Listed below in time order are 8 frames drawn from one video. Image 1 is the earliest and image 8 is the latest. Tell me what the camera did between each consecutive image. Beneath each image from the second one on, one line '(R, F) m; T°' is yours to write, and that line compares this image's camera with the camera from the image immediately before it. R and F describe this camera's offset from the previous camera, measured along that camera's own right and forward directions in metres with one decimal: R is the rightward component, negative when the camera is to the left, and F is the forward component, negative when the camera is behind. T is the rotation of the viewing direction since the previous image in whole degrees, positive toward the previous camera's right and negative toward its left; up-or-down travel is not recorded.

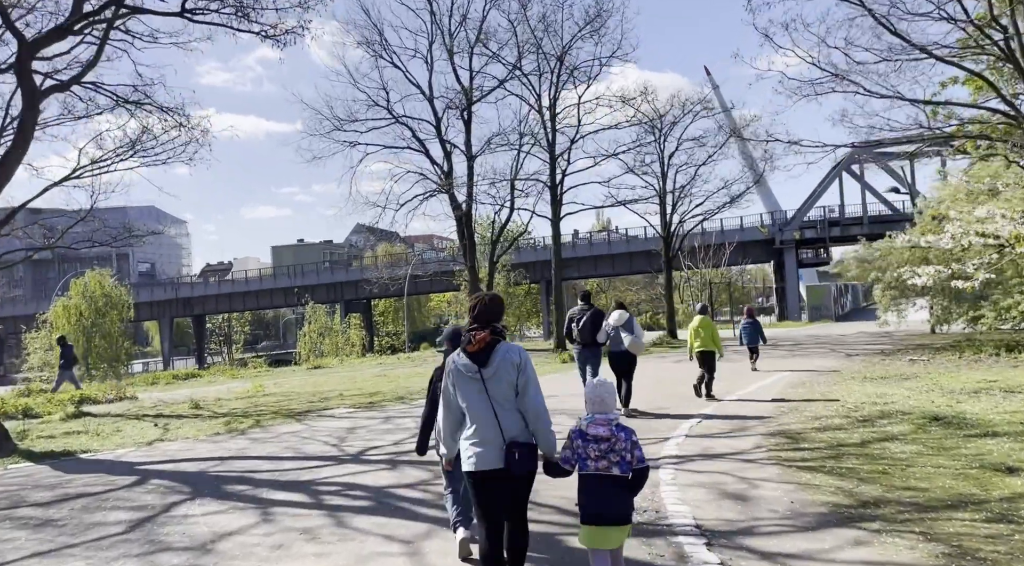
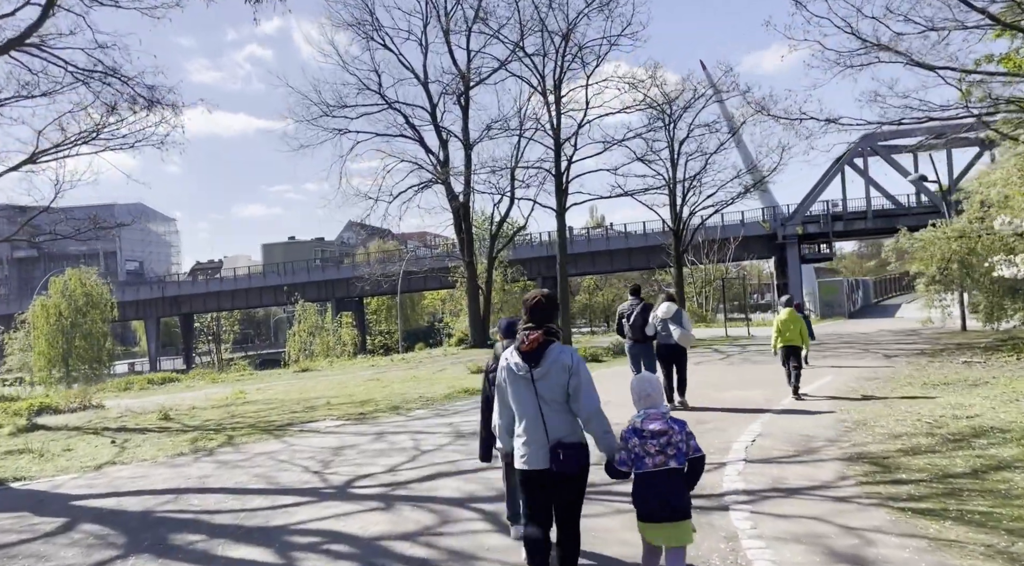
(-0.2, +2.0) m; 0°
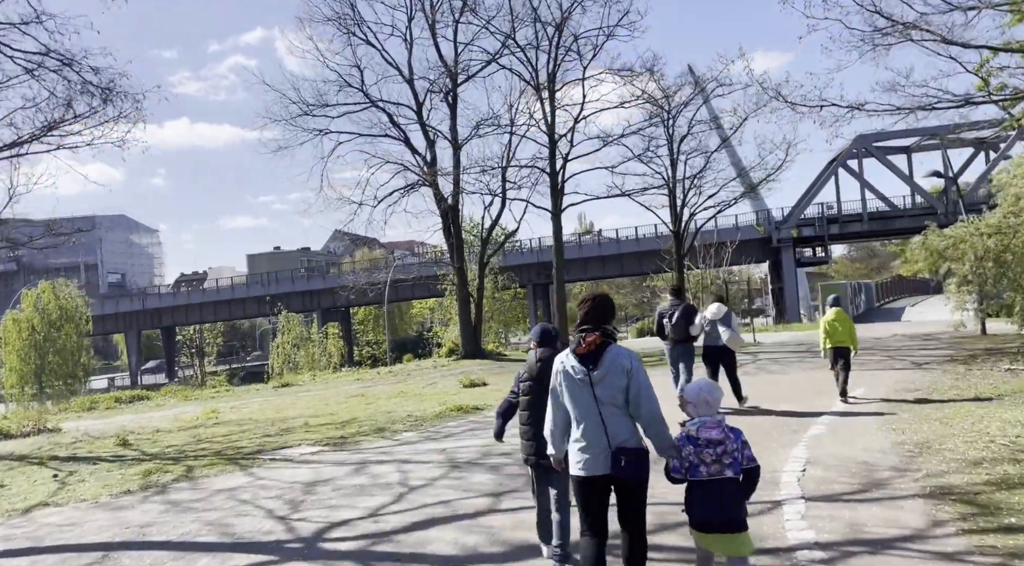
(-0.1, +1.6) m; +1°
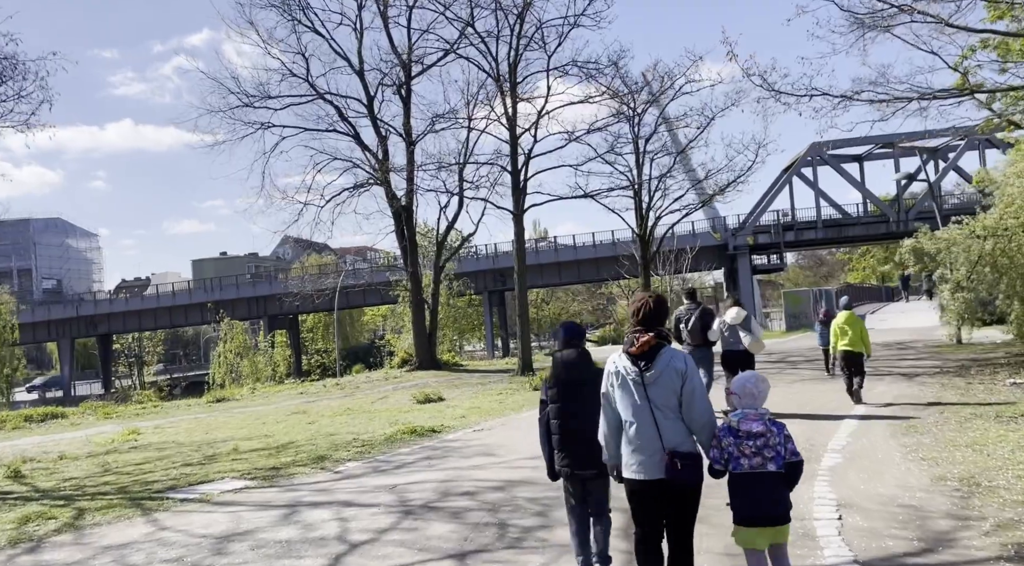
(-0.1, +1.8) m; +3°
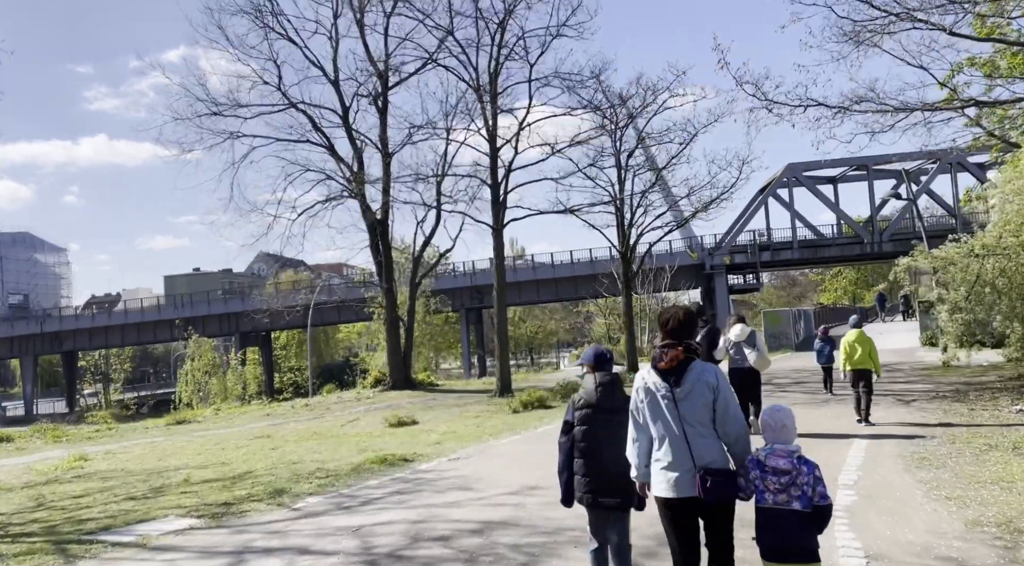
(0.0, +1.0) m; +1°
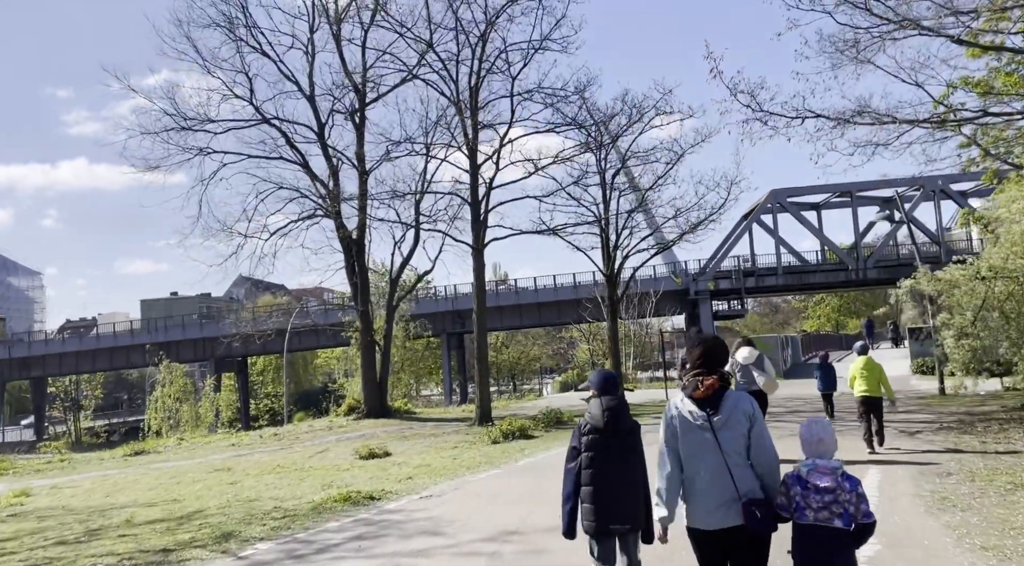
(+0.1, +1.0) m; +1°
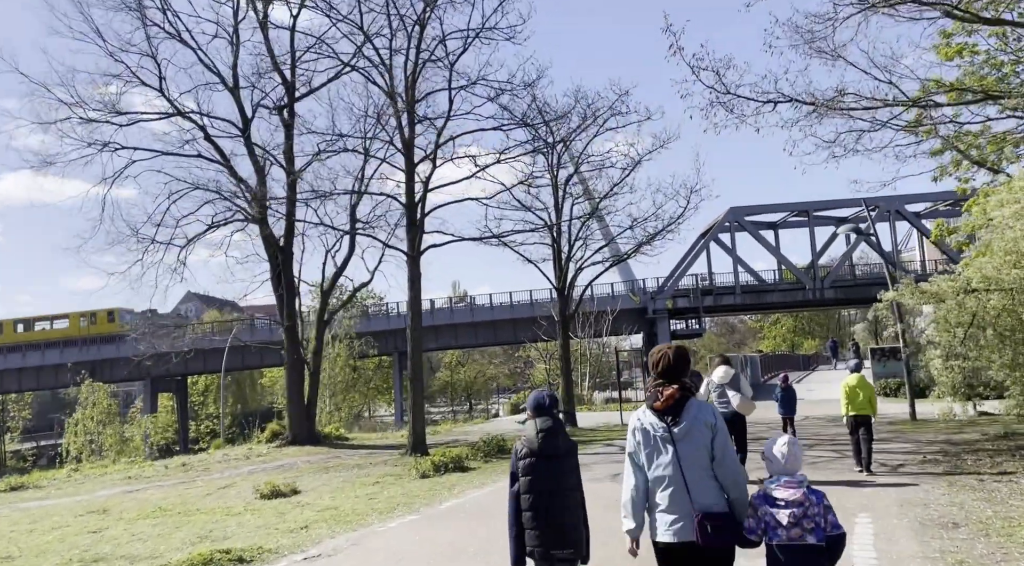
(+0.4, +2.2) m; +2°
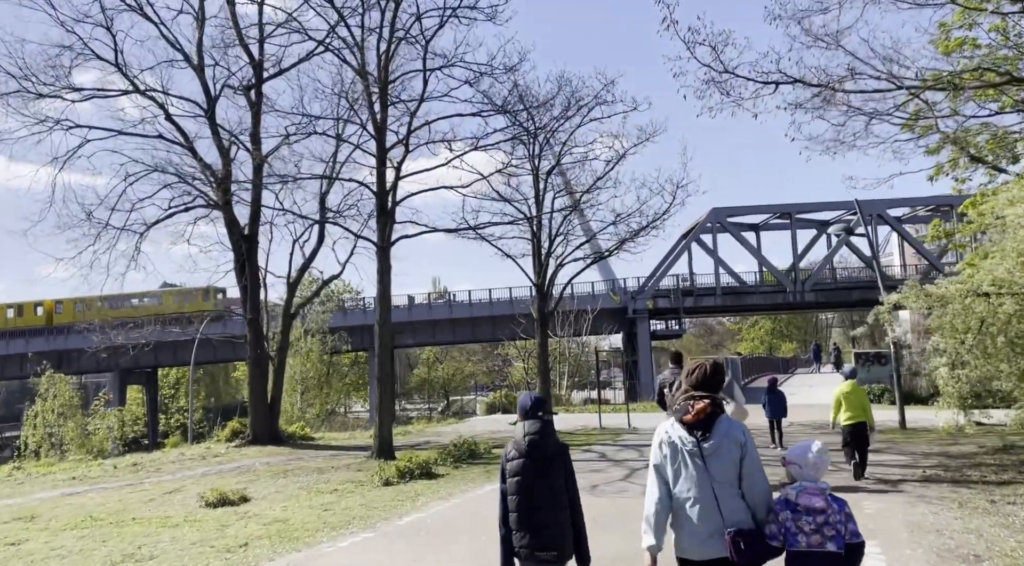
(+0.1, +1.1) m; +1°
